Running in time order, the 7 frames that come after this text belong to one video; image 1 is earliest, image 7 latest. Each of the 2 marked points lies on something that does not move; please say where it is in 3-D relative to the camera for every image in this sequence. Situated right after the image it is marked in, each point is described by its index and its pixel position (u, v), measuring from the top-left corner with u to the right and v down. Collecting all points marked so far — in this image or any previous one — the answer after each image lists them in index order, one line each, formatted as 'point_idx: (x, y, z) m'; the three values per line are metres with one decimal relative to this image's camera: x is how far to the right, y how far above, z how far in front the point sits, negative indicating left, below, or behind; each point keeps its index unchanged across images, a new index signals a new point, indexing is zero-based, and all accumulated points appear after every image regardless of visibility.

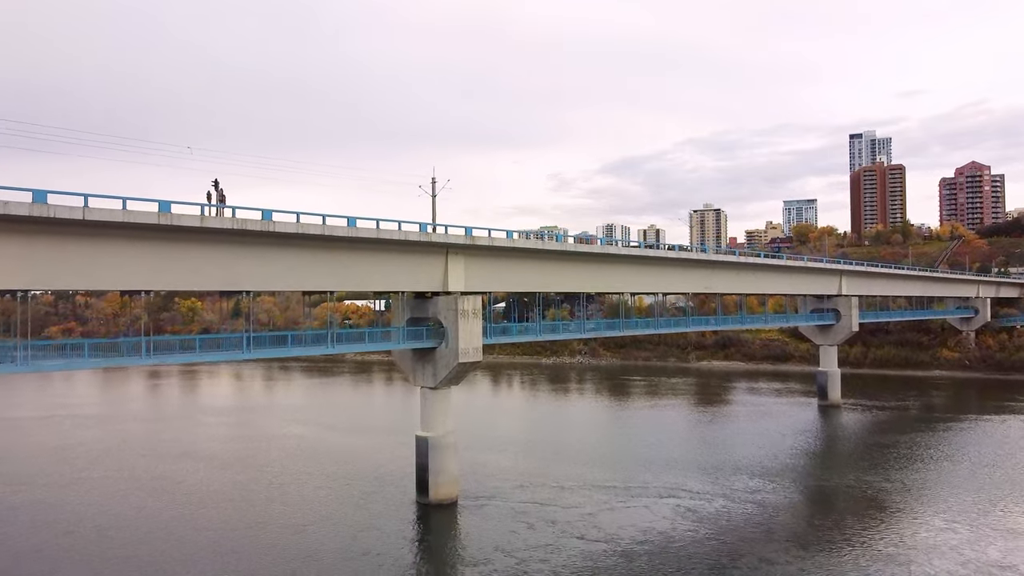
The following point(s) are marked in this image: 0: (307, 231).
0: (-5.9, +1.6, +19.0) m
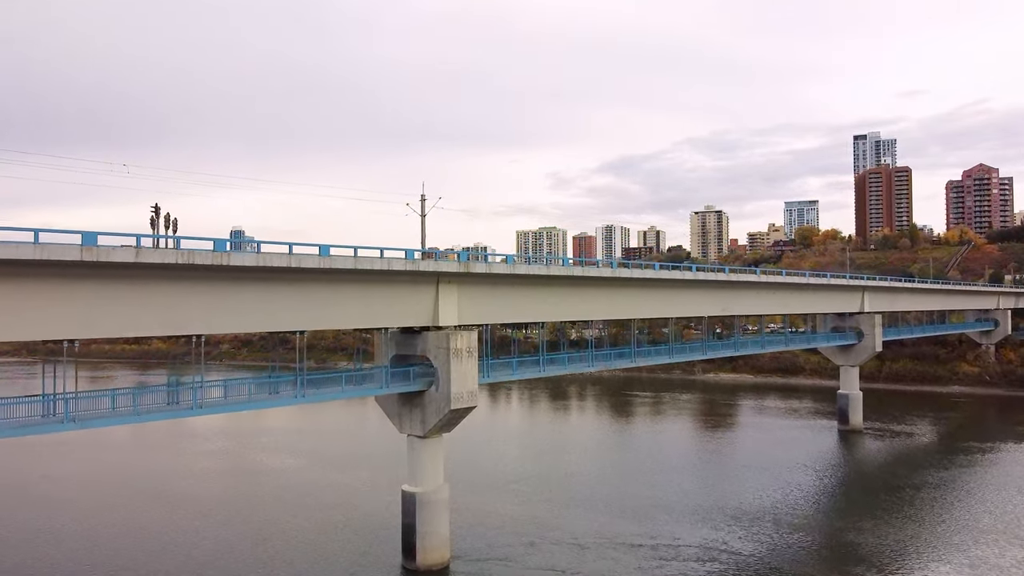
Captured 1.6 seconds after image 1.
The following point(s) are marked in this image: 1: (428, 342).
0: (-5.9, +0.6, +16.1) m
1: (-2.5, -1.6, +19.7) m
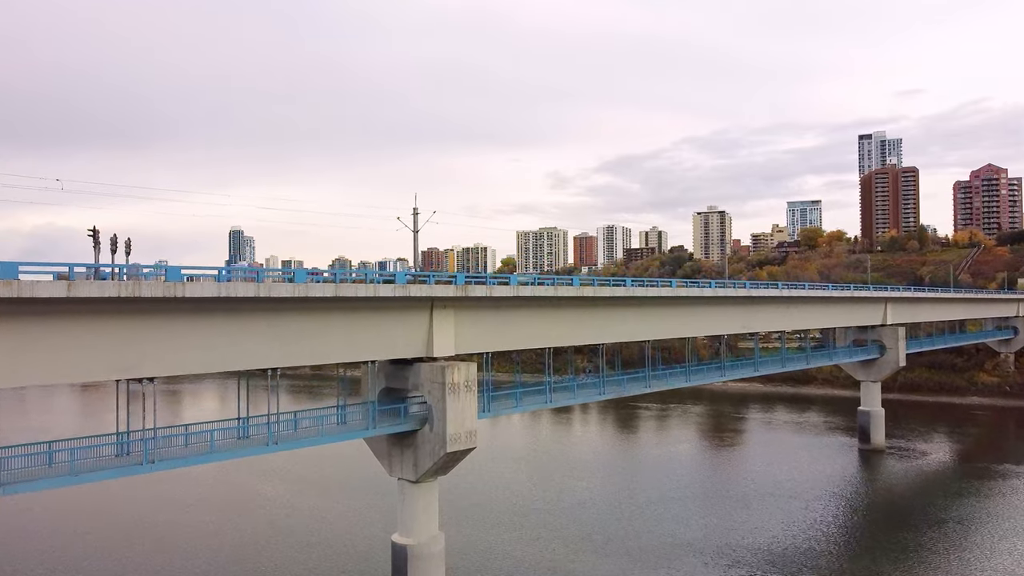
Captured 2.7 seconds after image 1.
0: (-5.8, -0.1, +13.8) m
1: (-2.4, -2.3, +17.4) m
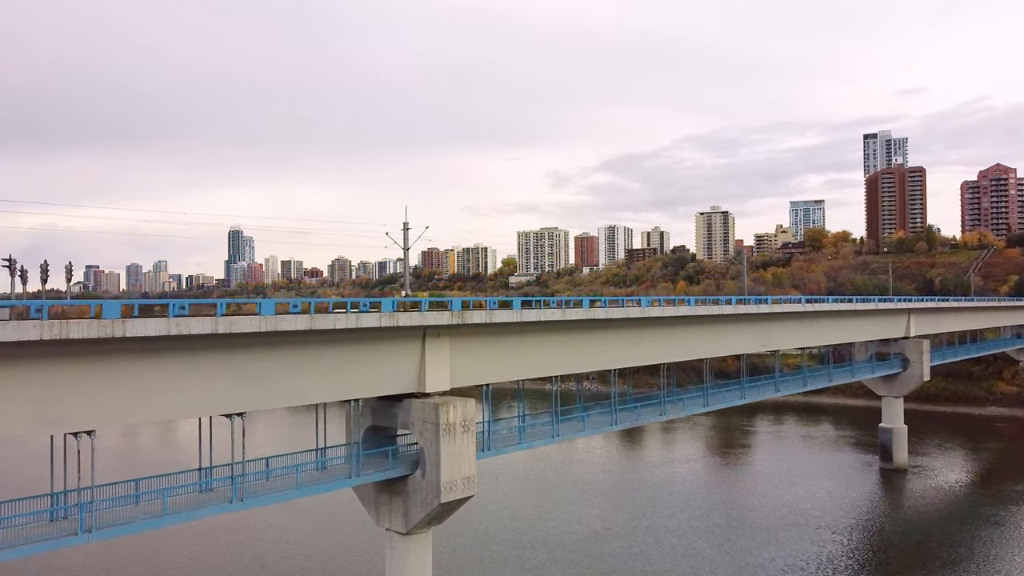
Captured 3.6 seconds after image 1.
0: (-5.7, -0.7, +11.7) m
1: (-2.3, -2.9, +15.3) m
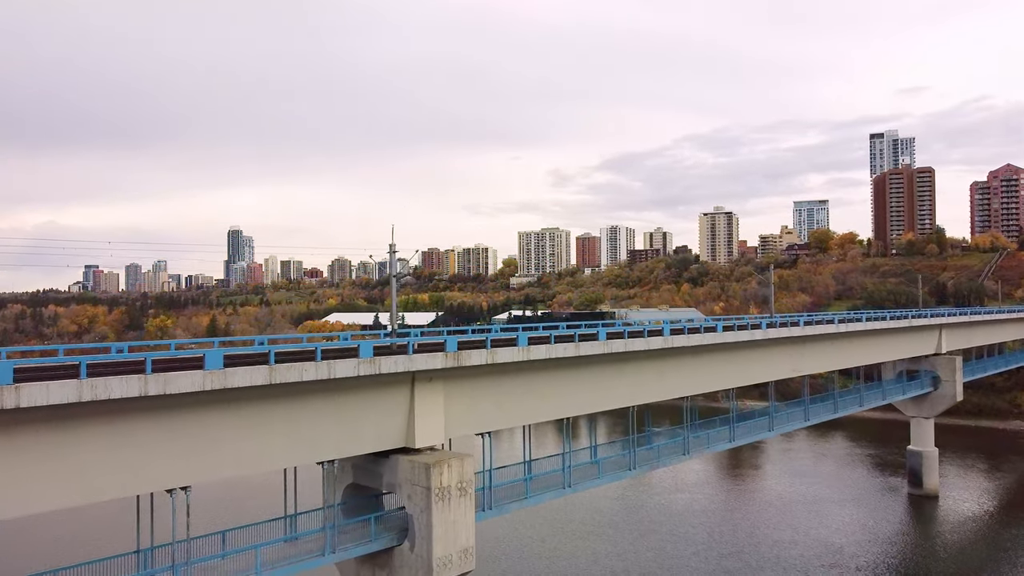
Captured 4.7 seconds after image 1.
0: (-5.6, -1.4, +9.3) m
1: (-2.2, -3.6, +12.9) m
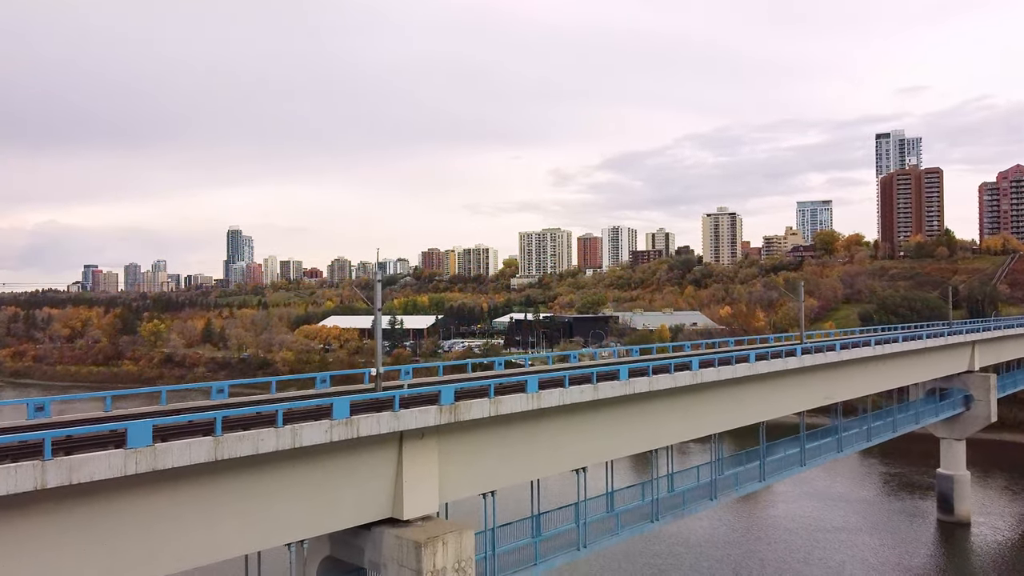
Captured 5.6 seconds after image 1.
0: (-5.5, -2.1, +7.1) m
1: (-2.1, -4.2, +10.7) m
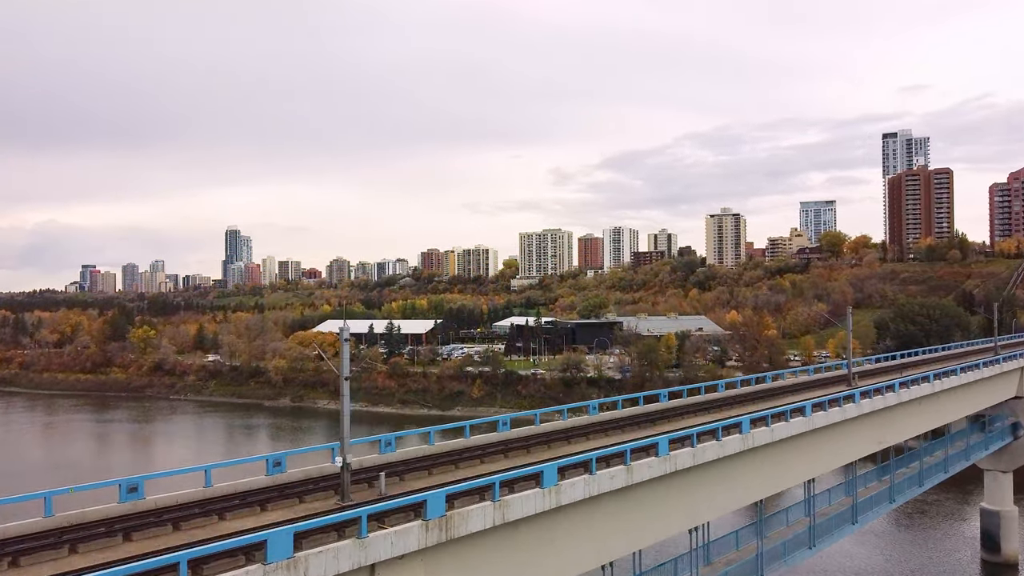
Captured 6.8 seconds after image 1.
0: (-5.3, -2.9, +4.2) m
1: (-2.0, -5.0, +7.8) m
